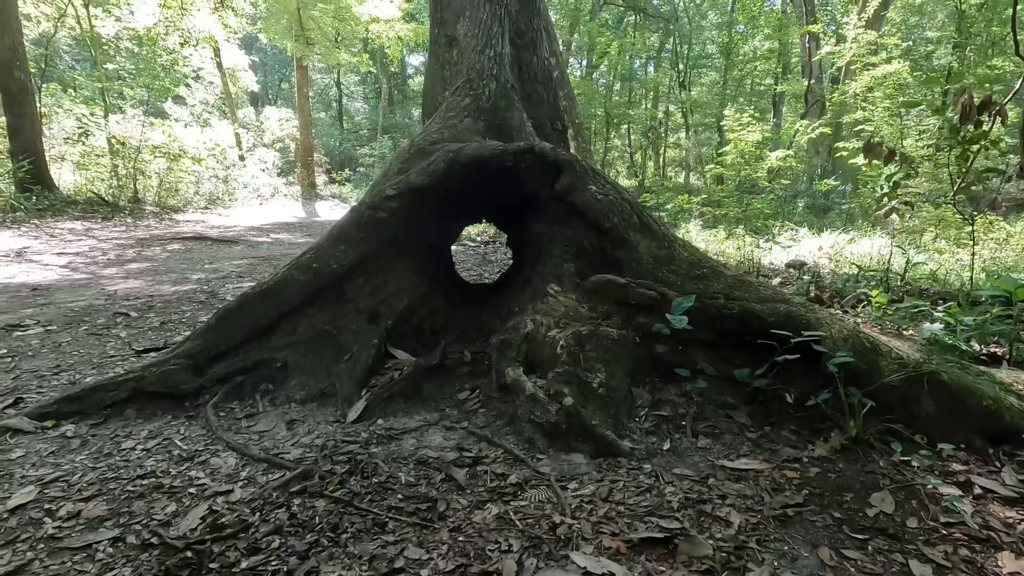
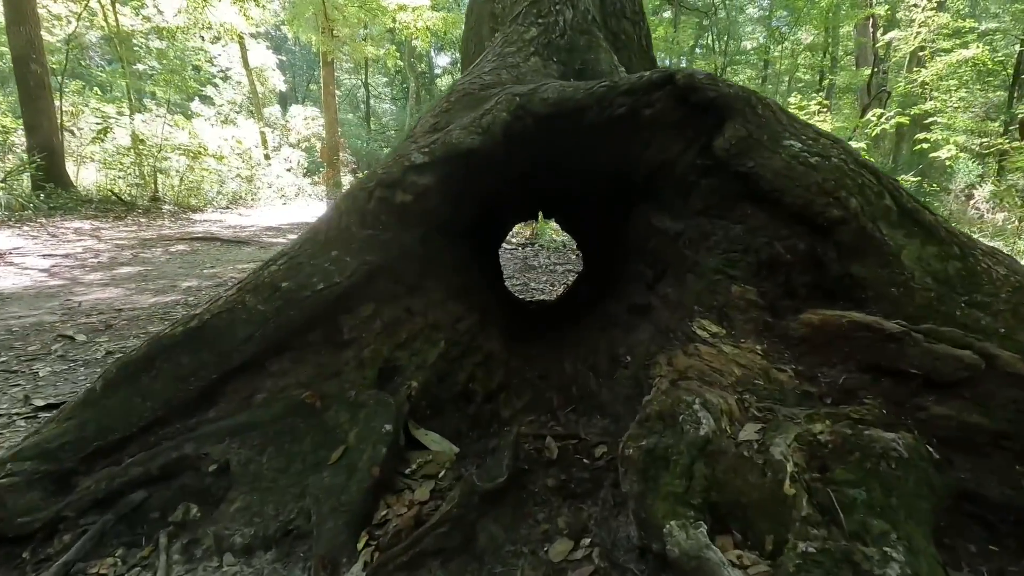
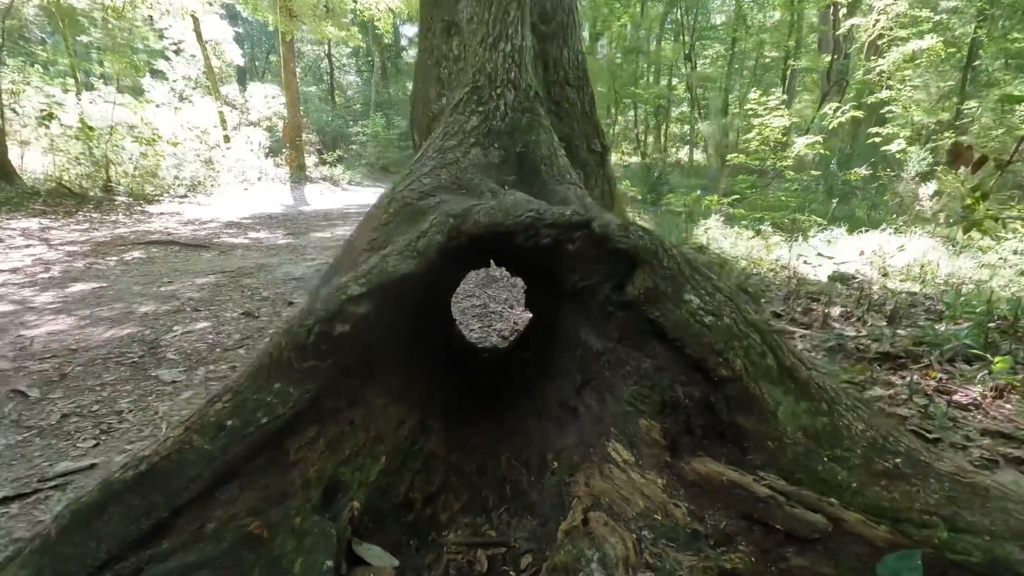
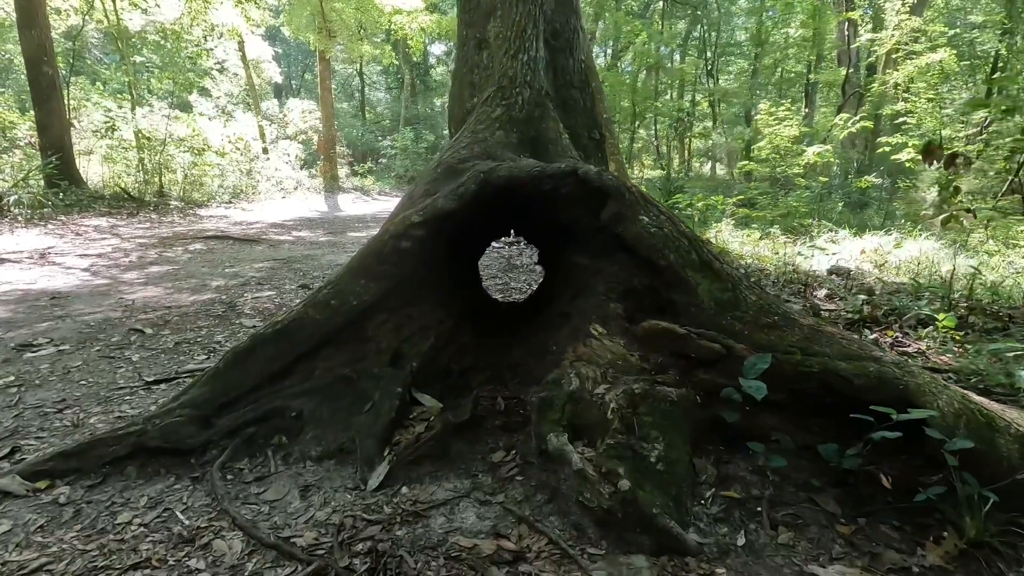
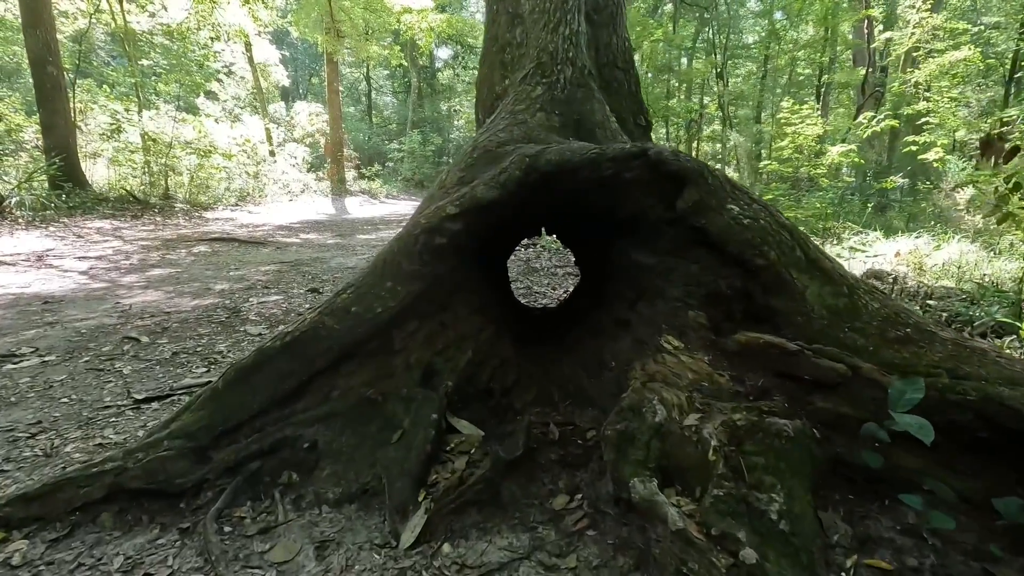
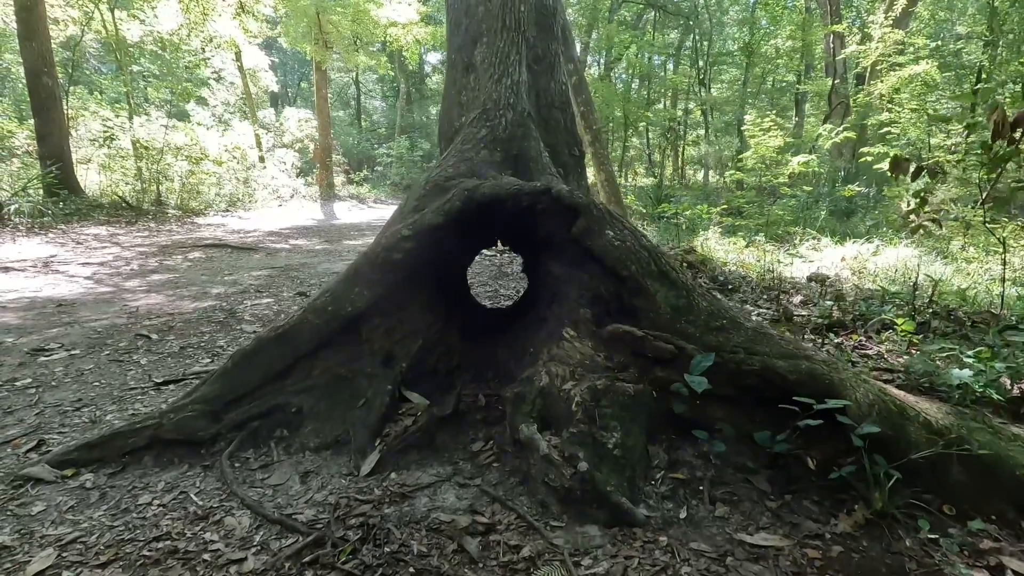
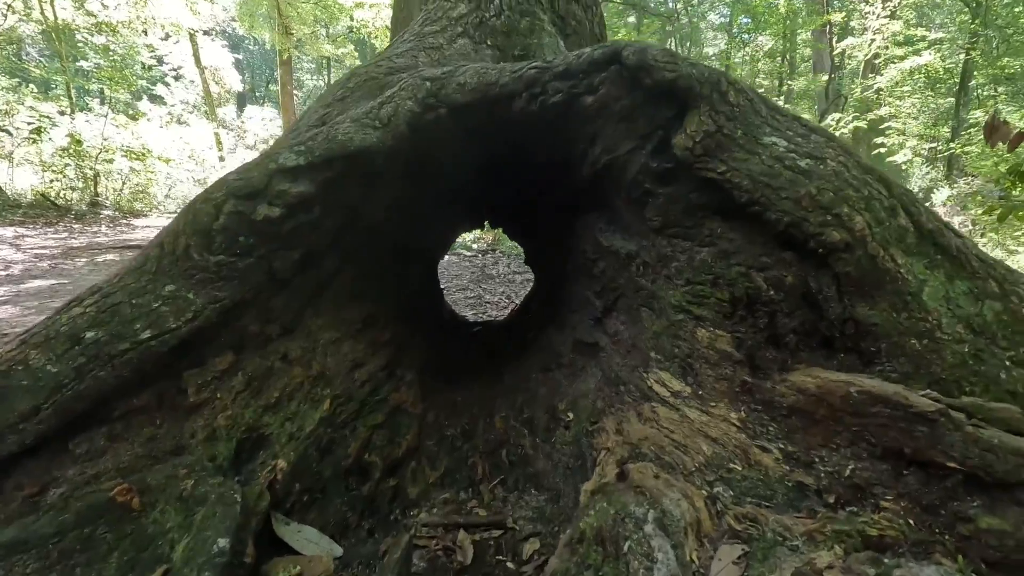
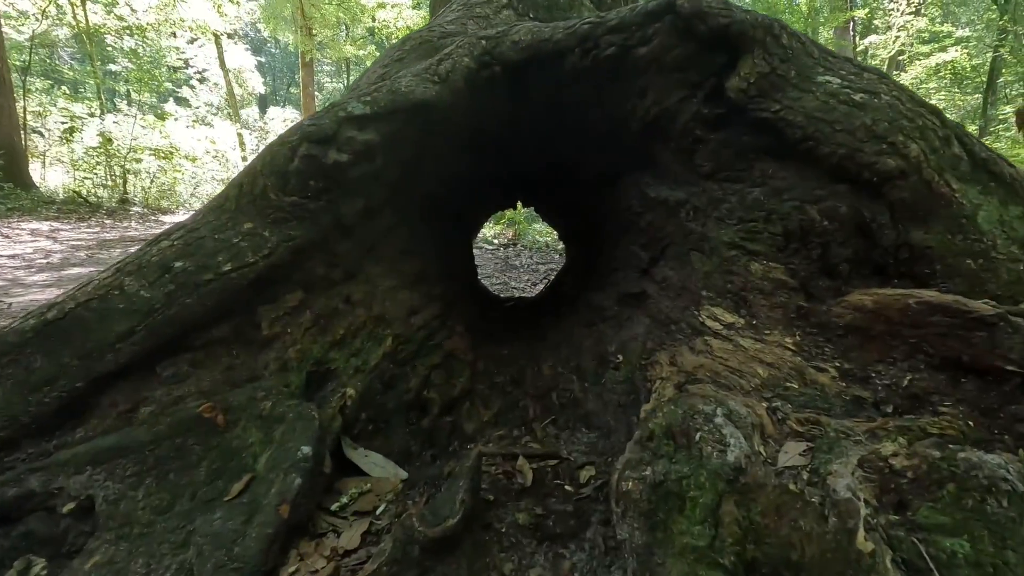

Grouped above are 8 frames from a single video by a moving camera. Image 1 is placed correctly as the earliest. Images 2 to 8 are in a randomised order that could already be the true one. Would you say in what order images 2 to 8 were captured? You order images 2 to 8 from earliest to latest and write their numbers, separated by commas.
6, 4, 5, 2, 8, 7, 3
